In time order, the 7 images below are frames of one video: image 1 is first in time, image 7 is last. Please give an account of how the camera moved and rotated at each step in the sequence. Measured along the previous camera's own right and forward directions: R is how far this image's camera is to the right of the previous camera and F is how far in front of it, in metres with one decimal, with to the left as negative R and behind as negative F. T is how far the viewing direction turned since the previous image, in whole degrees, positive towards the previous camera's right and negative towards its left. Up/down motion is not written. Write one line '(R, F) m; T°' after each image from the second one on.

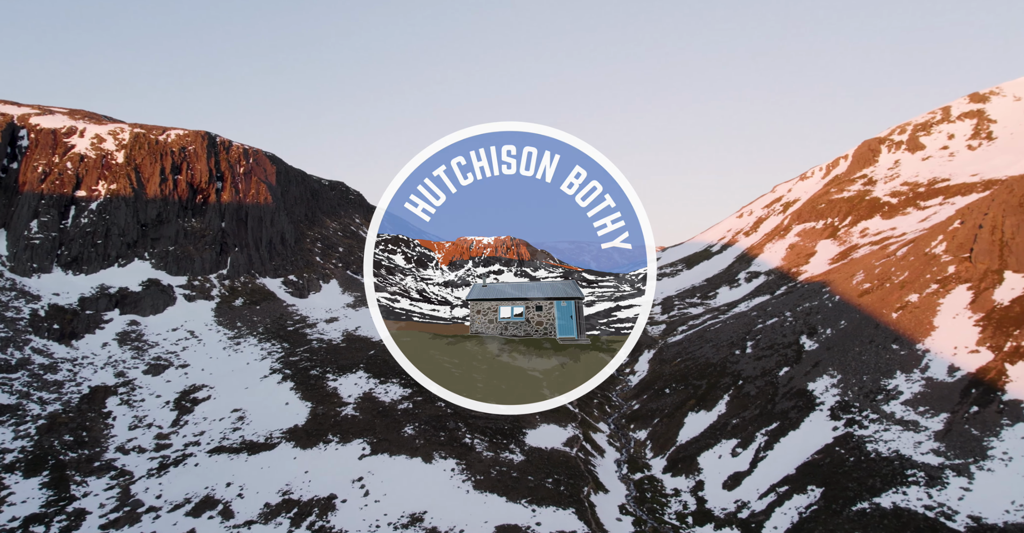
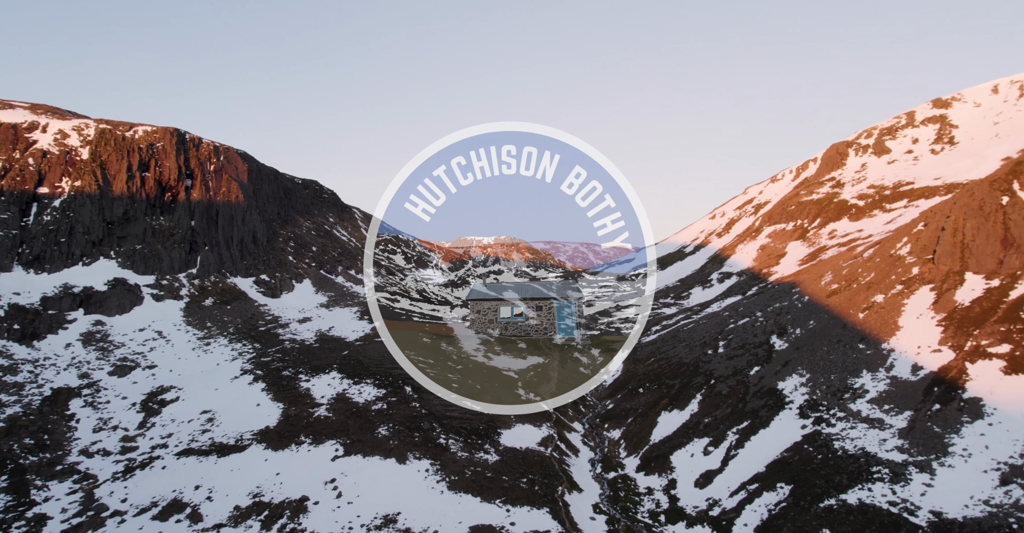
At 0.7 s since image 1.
(-1.3, -0.1) m; +3°
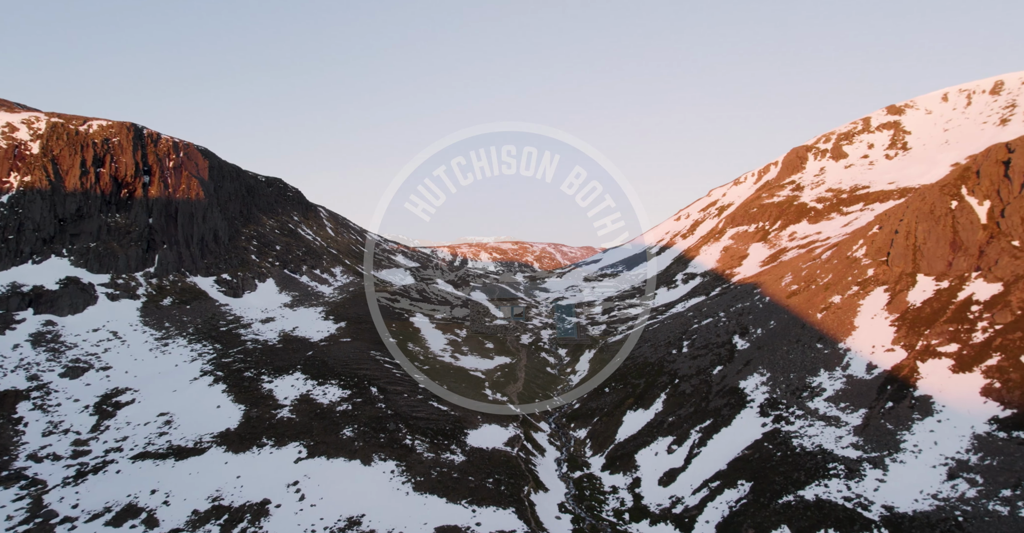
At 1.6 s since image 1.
(-0.8, -0.4) m; +3°
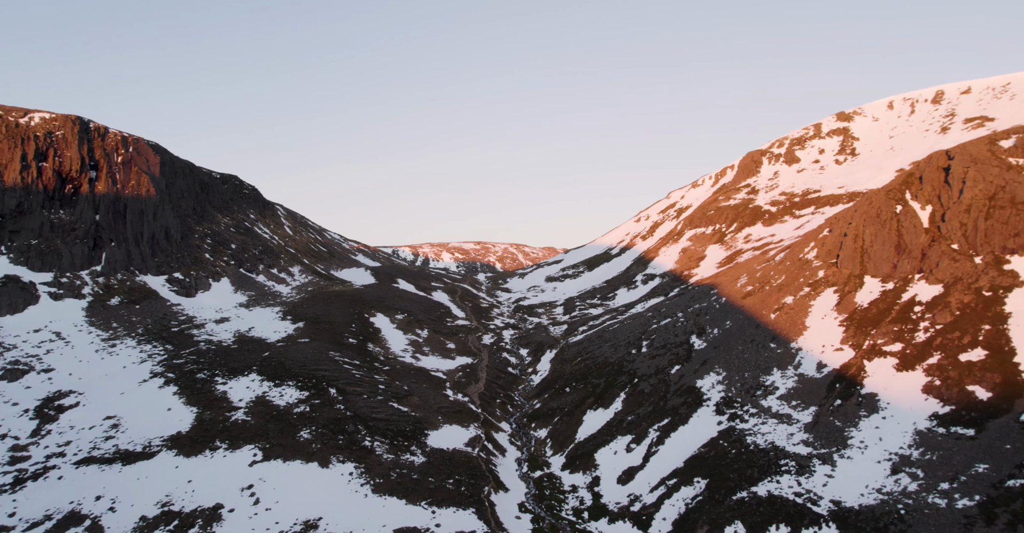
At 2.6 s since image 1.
(-0.6, -0.4) m; +3°
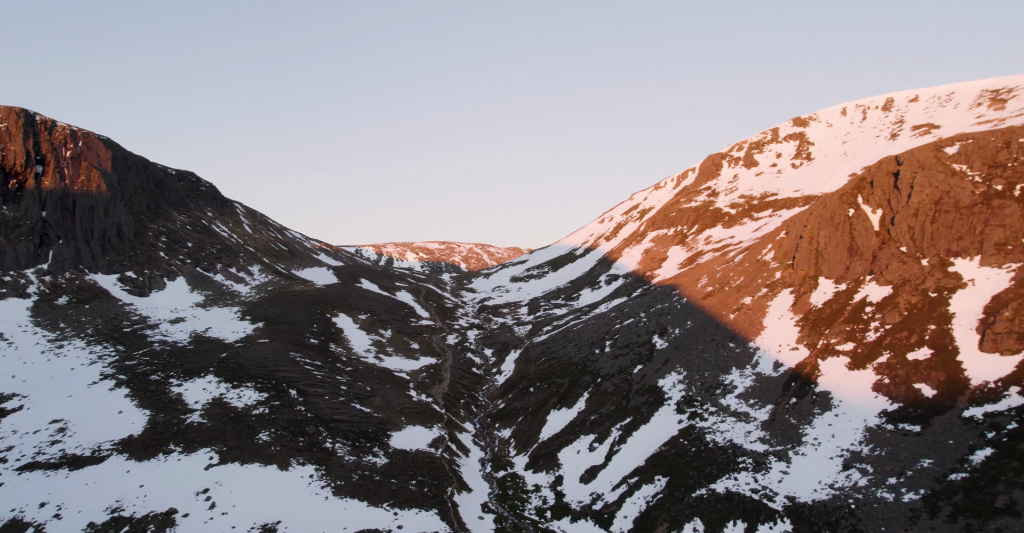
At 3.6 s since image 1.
(-1.7, -0.1) m; +4°
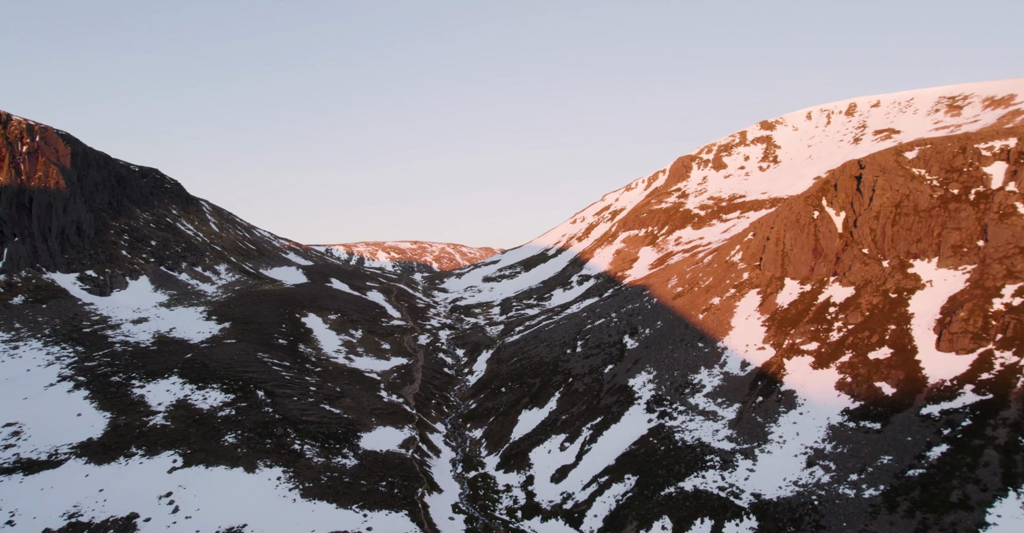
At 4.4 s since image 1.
(-1.3, 0.0) m; +3°
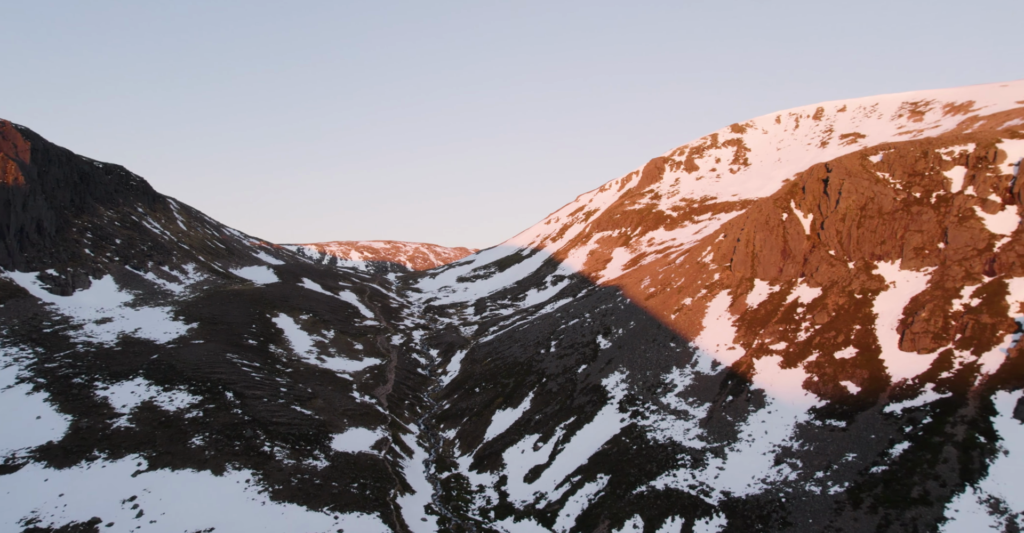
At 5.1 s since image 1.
(-1.2, +0.1) m; +3°
